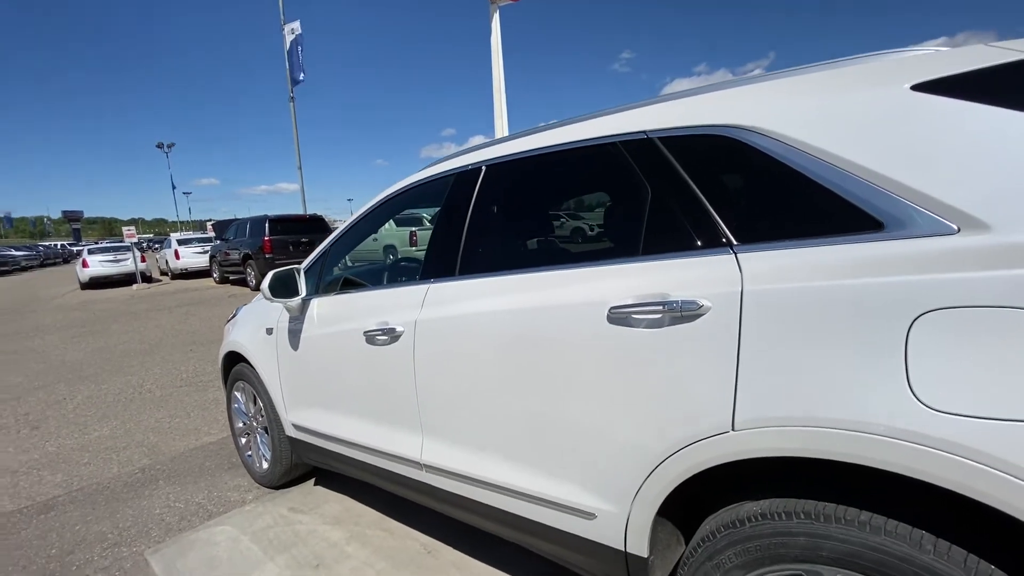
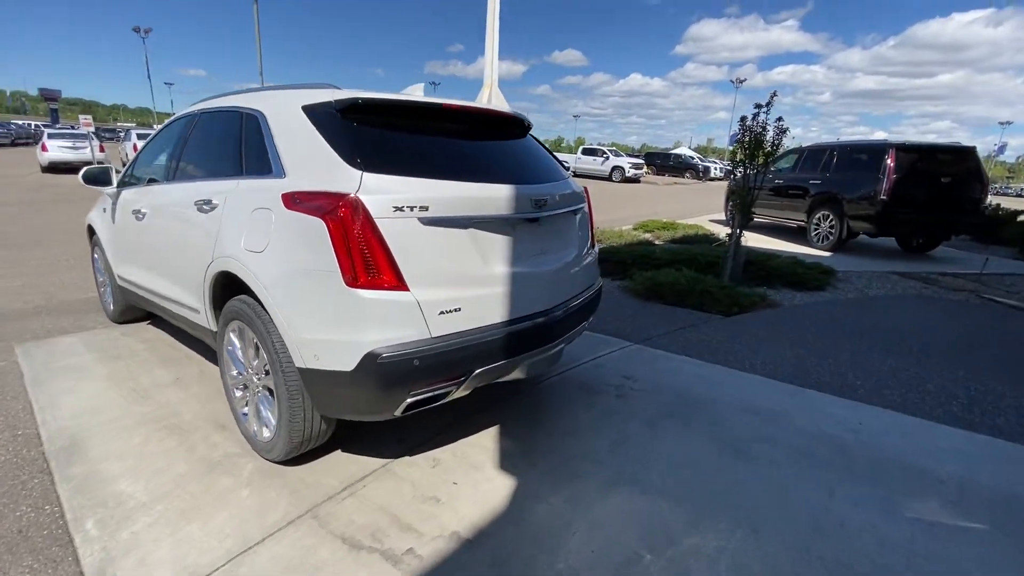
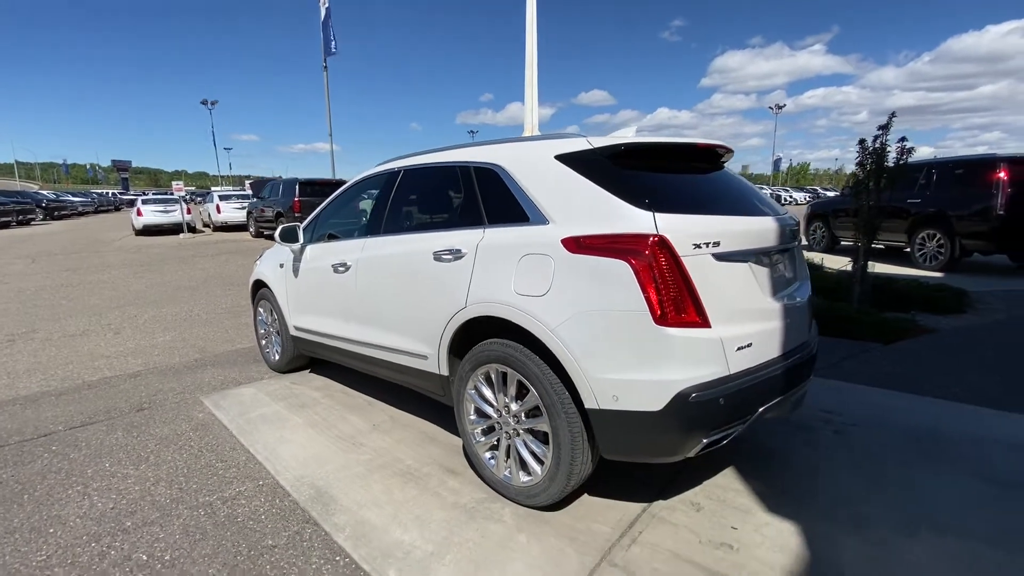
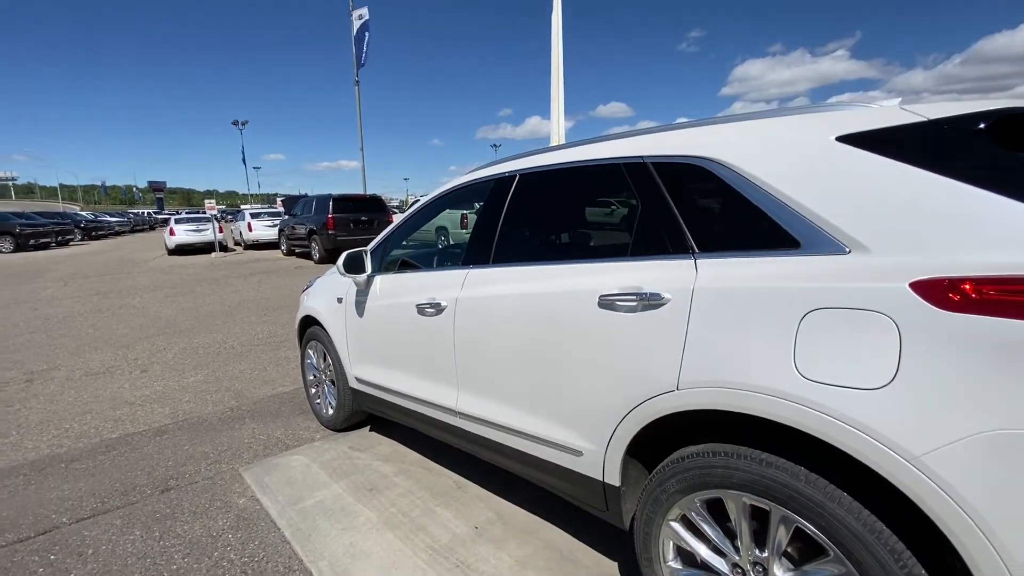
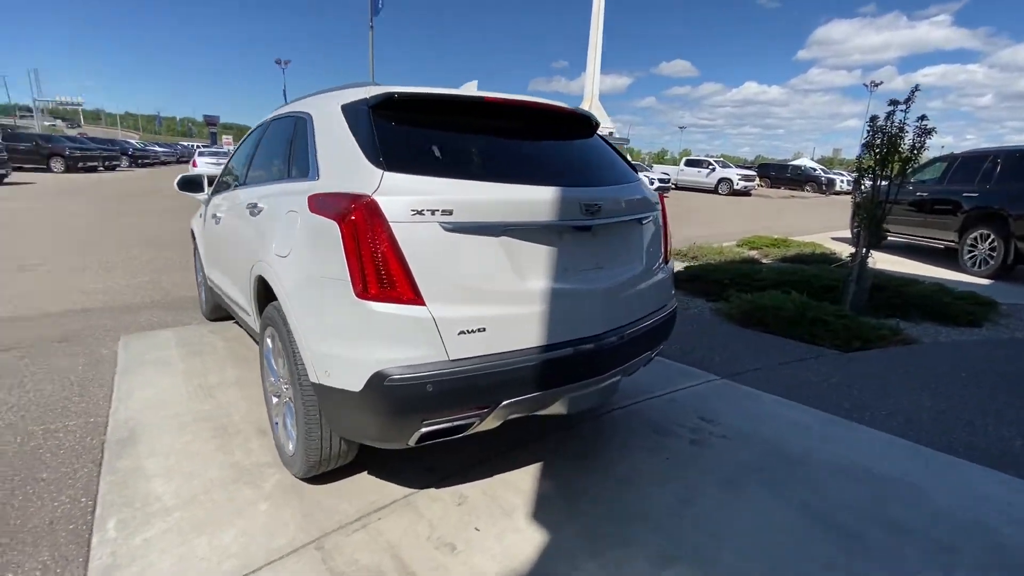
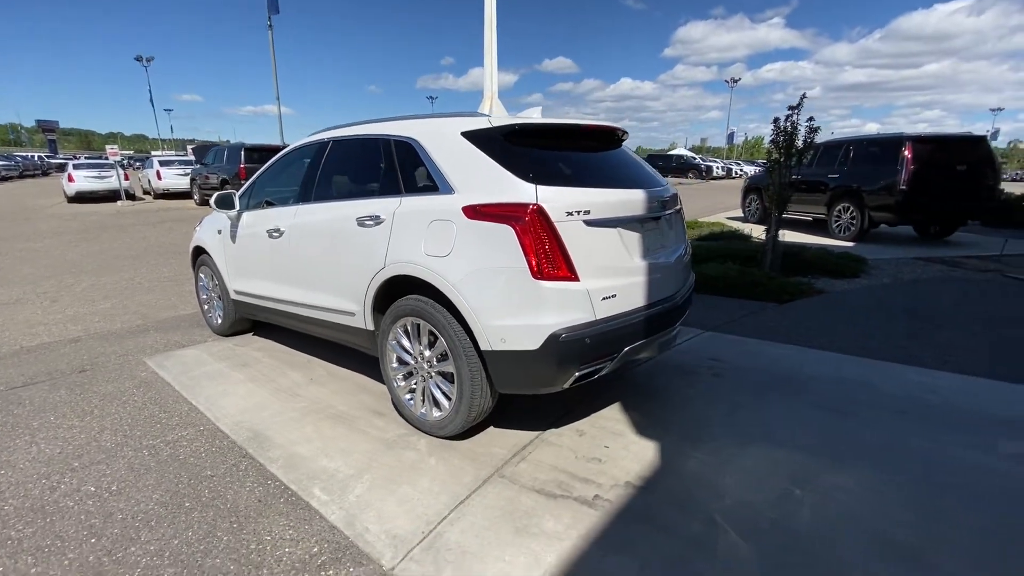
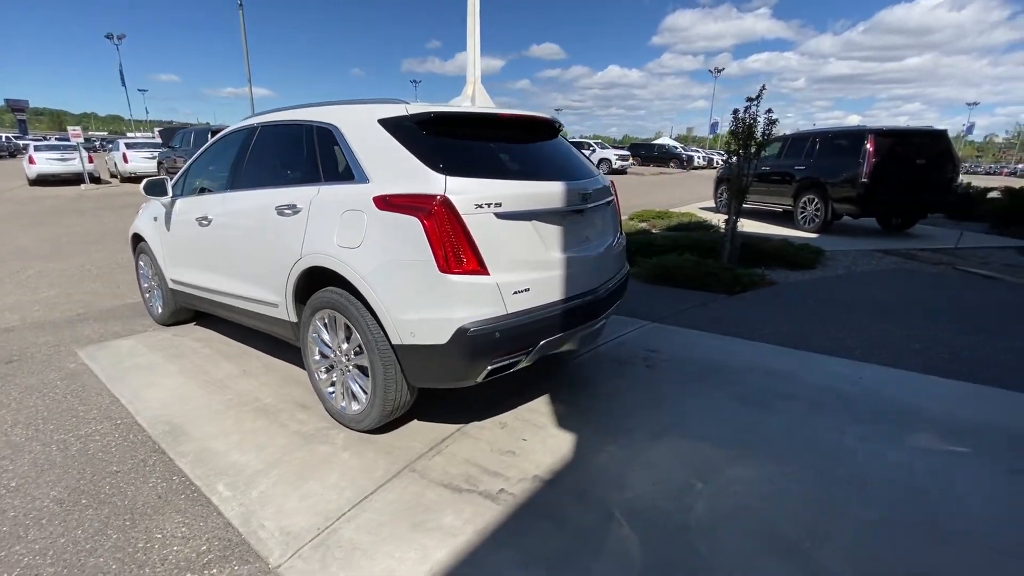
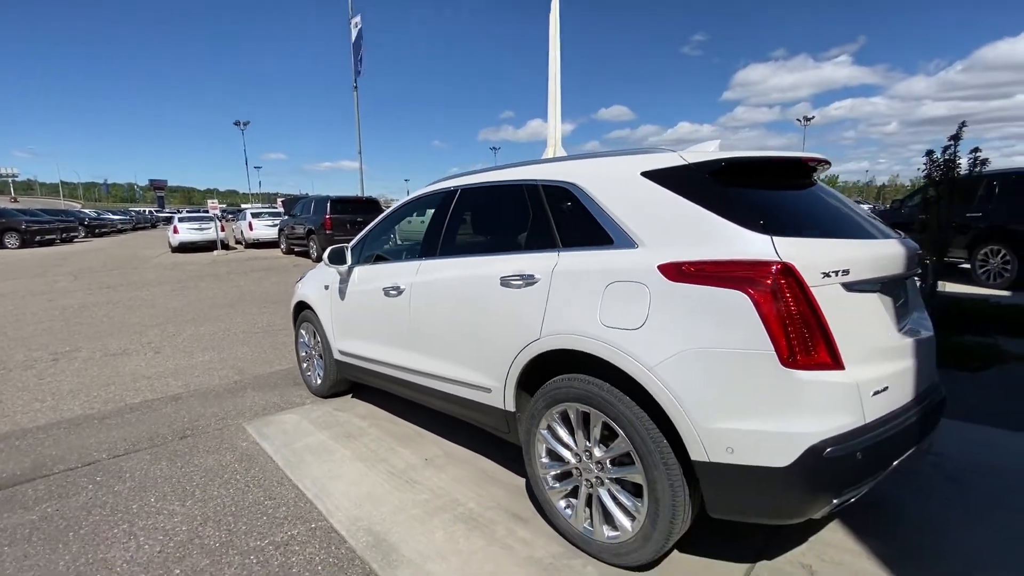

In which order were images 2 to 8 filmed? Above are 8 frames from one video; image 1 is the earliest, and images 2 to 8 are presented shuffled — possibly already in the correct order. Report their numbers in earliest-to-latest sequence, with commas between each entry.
4, 8, 3, 6, 7, 2, 5
